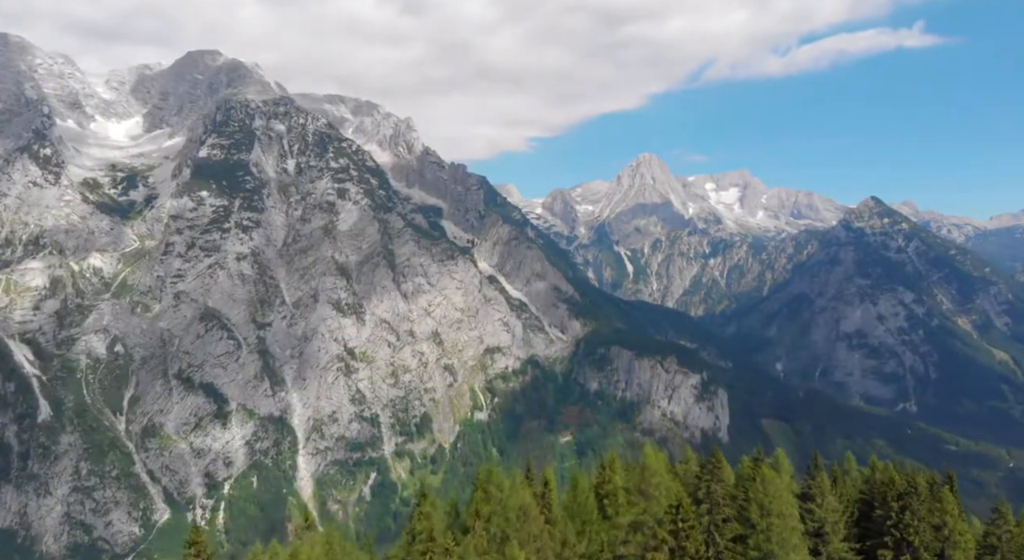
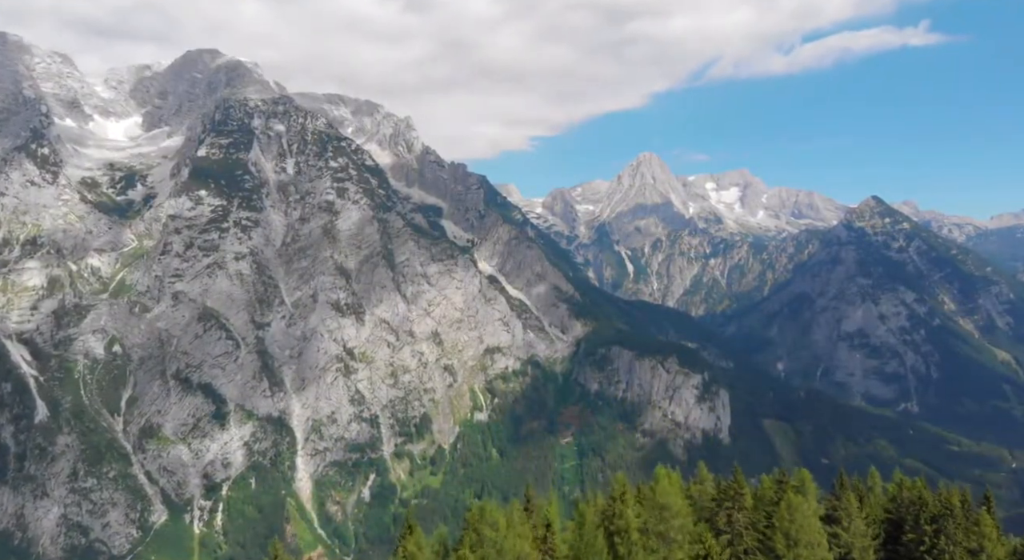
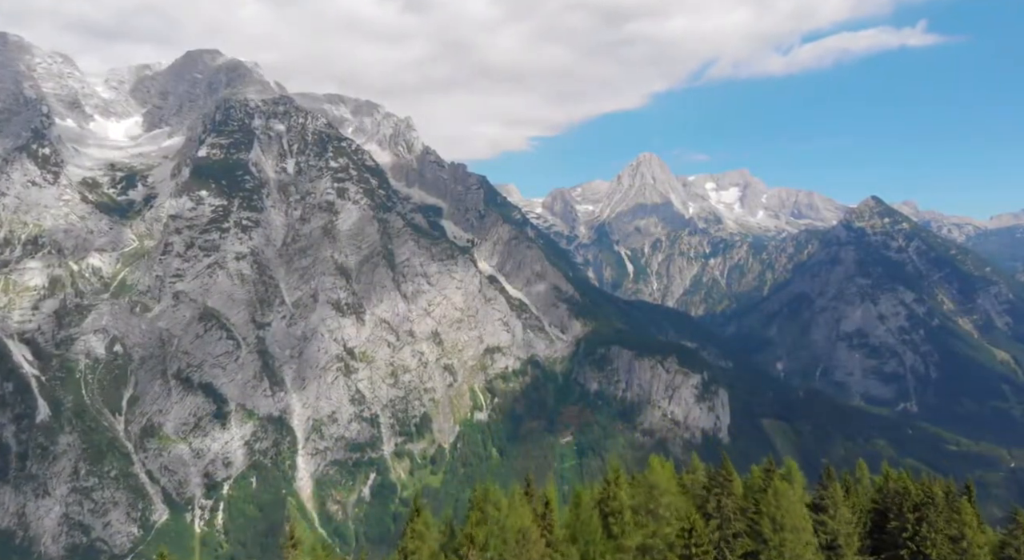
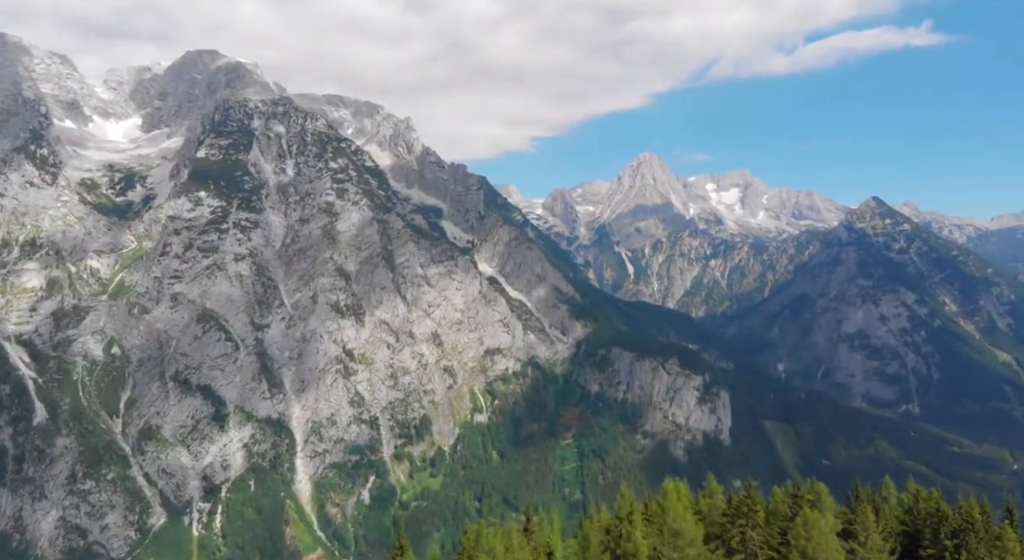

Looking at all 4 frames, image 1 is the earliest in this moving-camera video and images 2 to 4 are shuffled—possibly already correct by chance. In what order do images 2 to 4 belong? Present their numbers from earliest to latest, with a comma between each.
3, 2, 4
